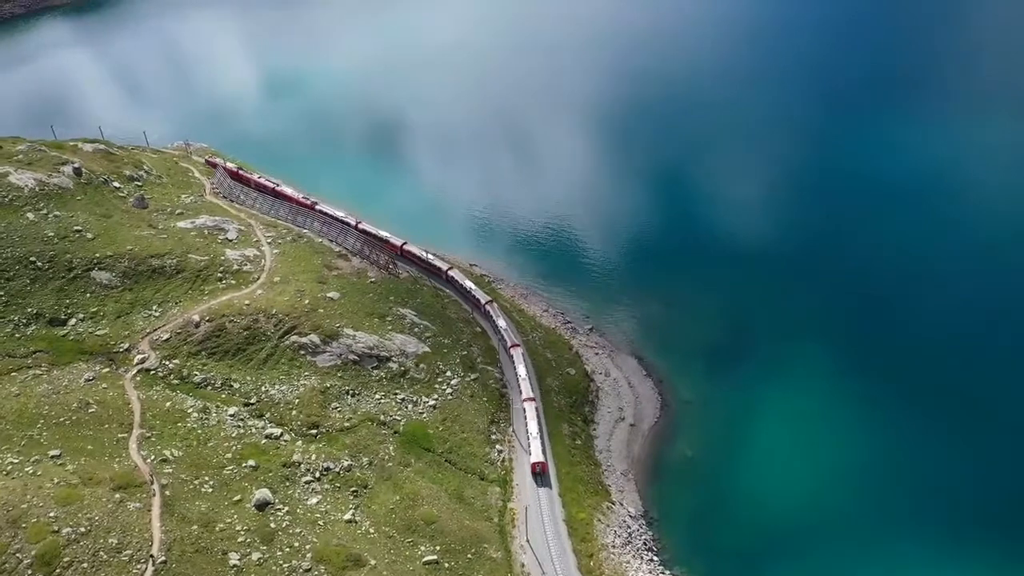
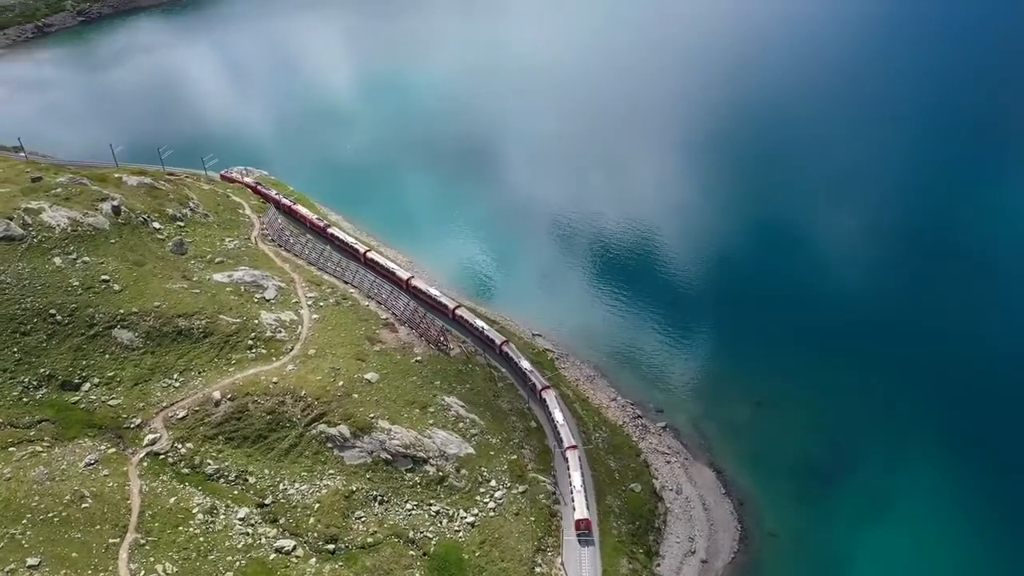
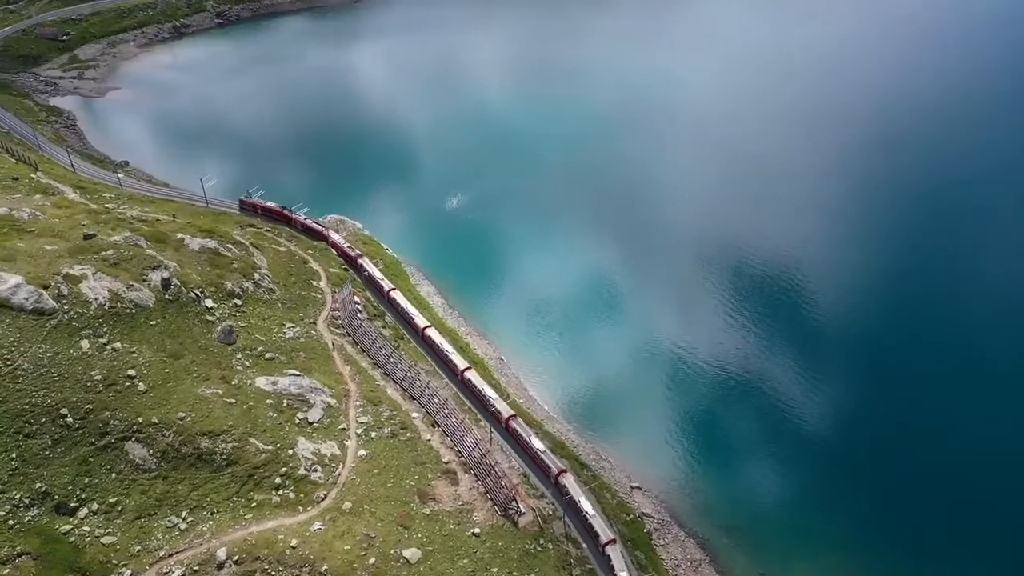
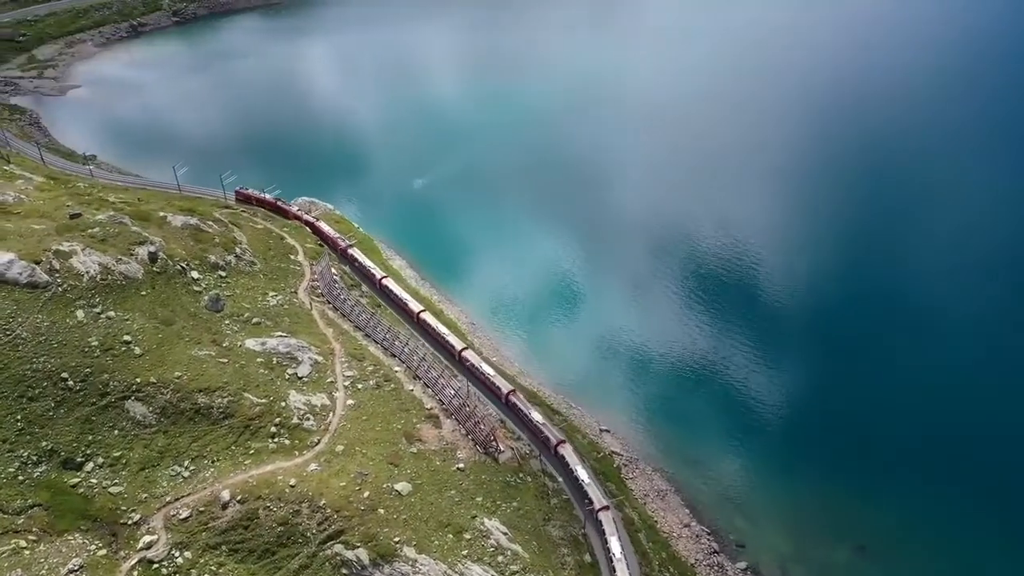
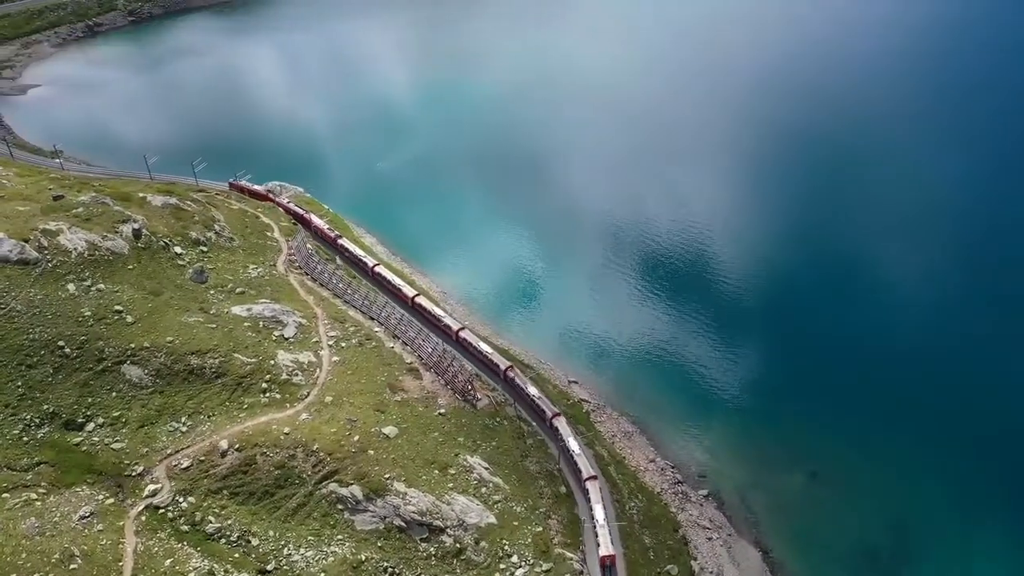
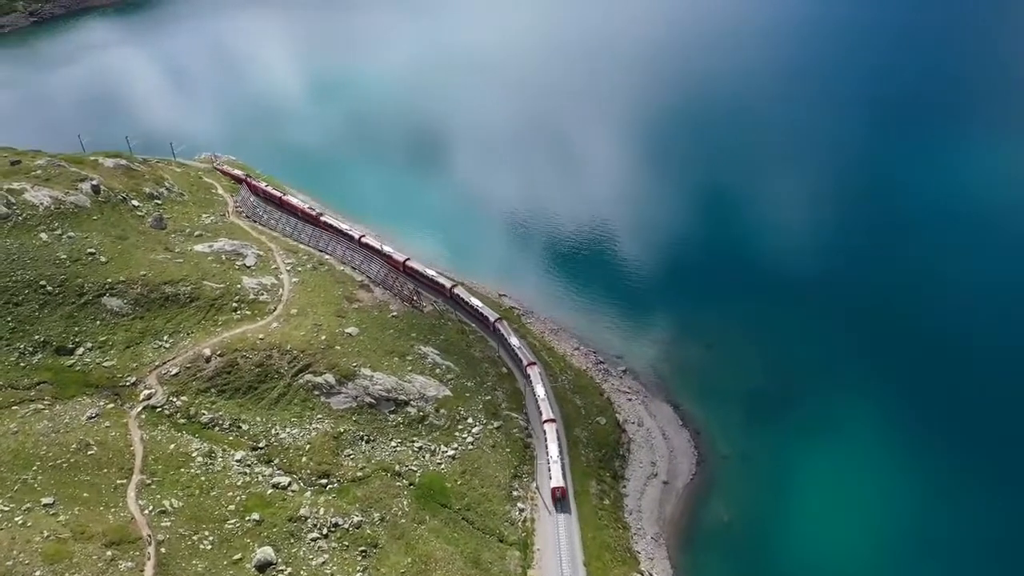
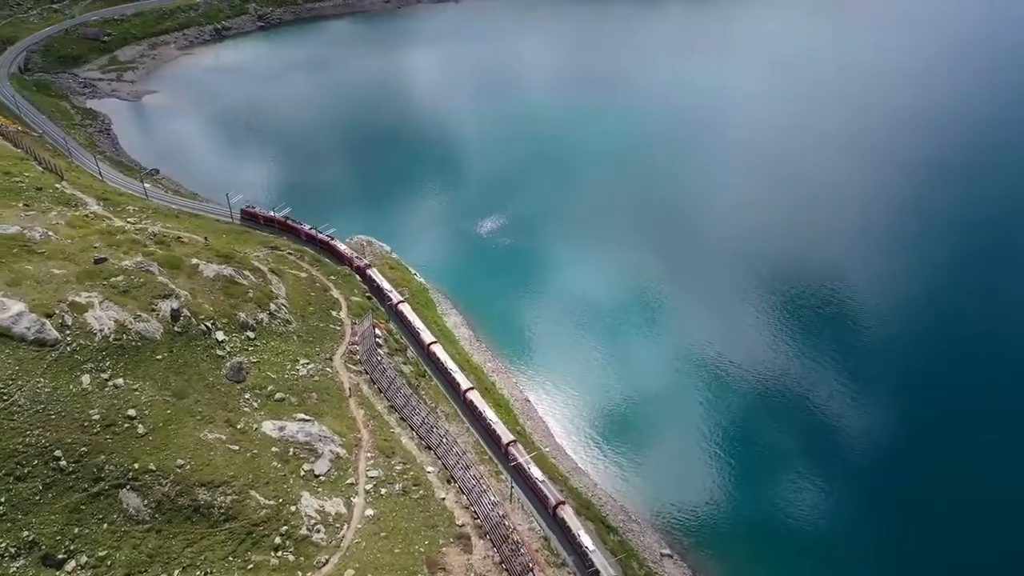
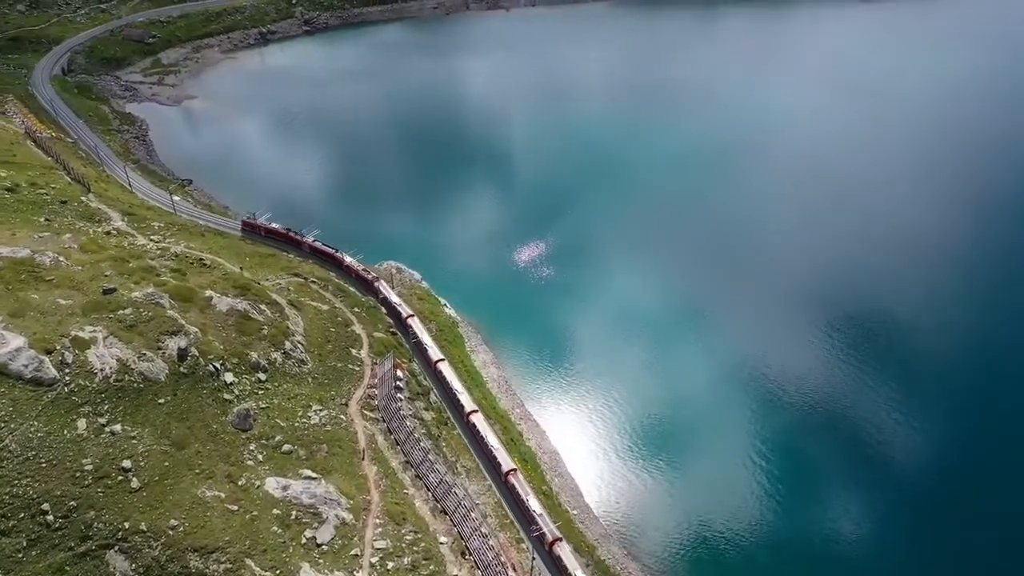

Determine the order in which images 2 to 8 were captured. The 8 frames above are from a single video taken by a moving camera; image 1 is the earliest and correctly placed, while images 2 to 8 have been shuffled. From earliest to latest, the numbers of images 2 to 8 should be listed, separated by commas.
6, 2, 5, 4, 3, 7, 8
